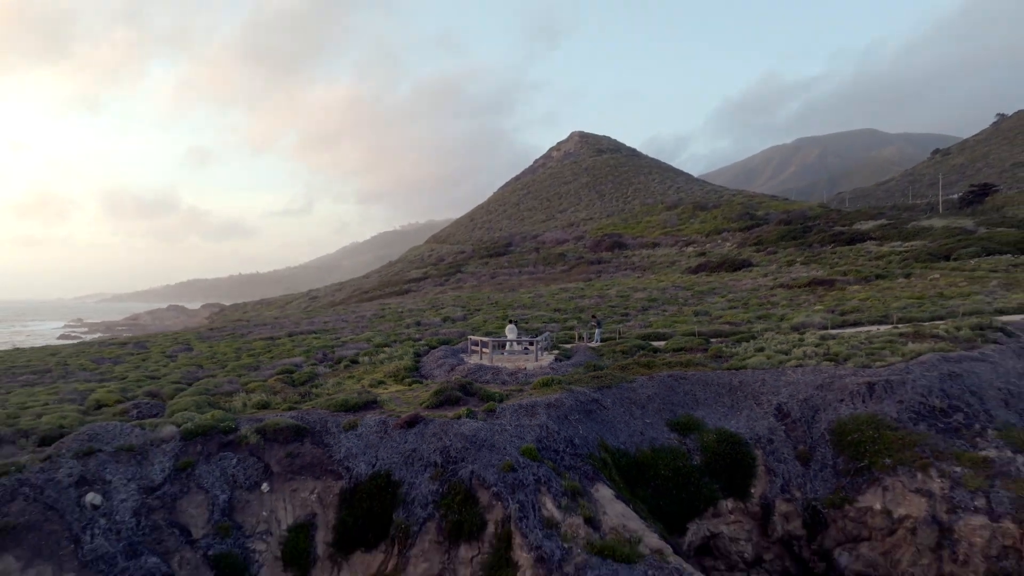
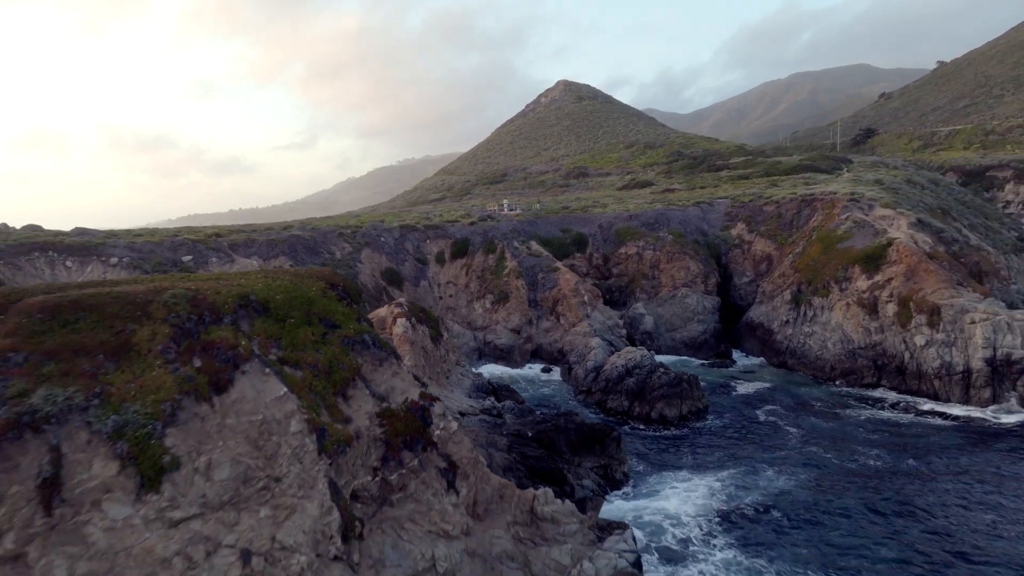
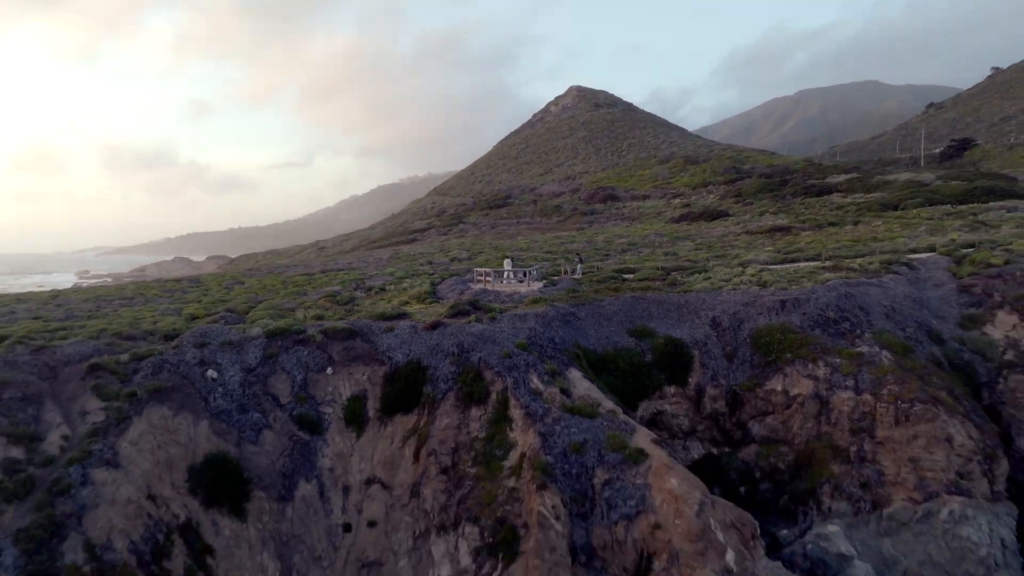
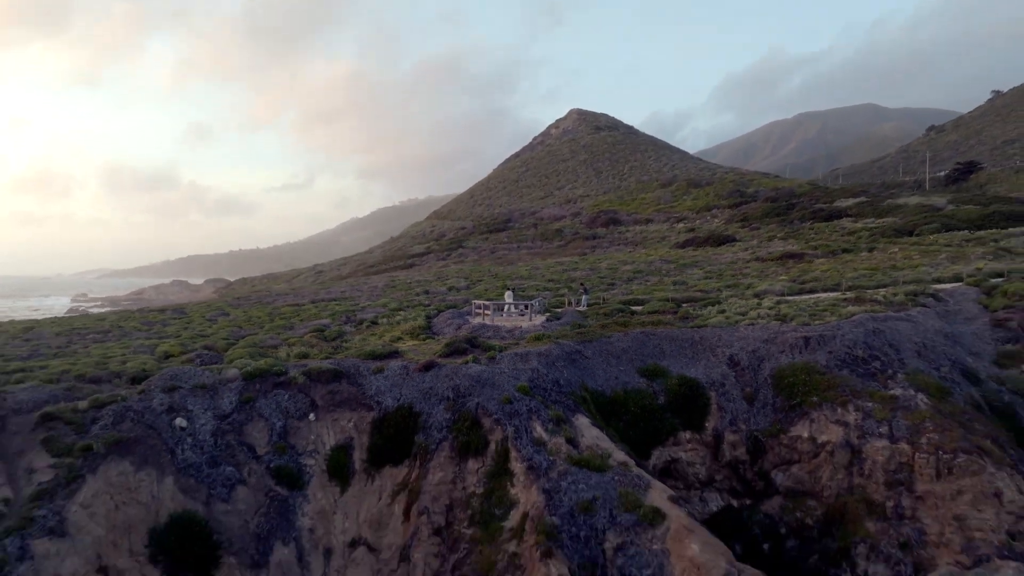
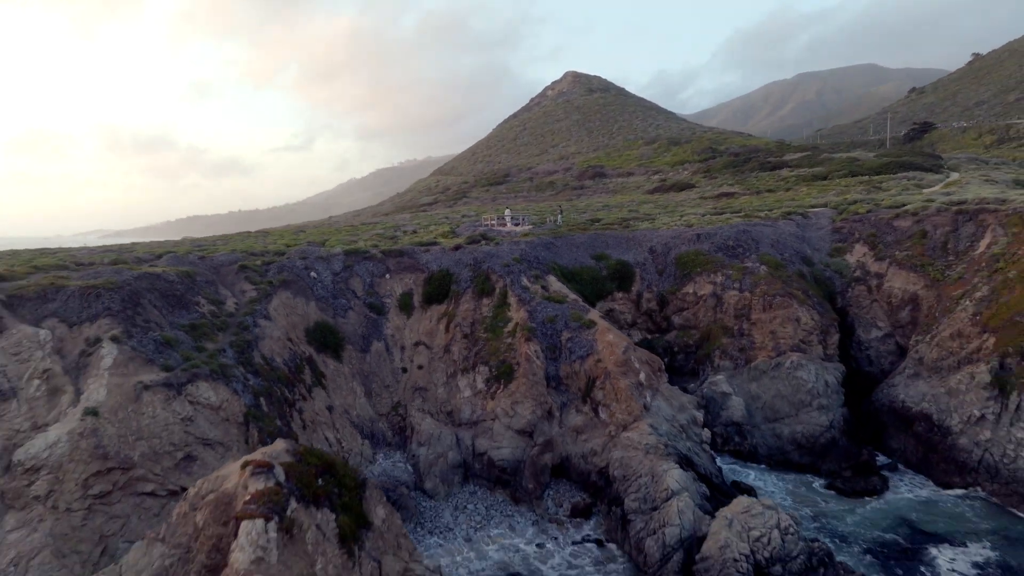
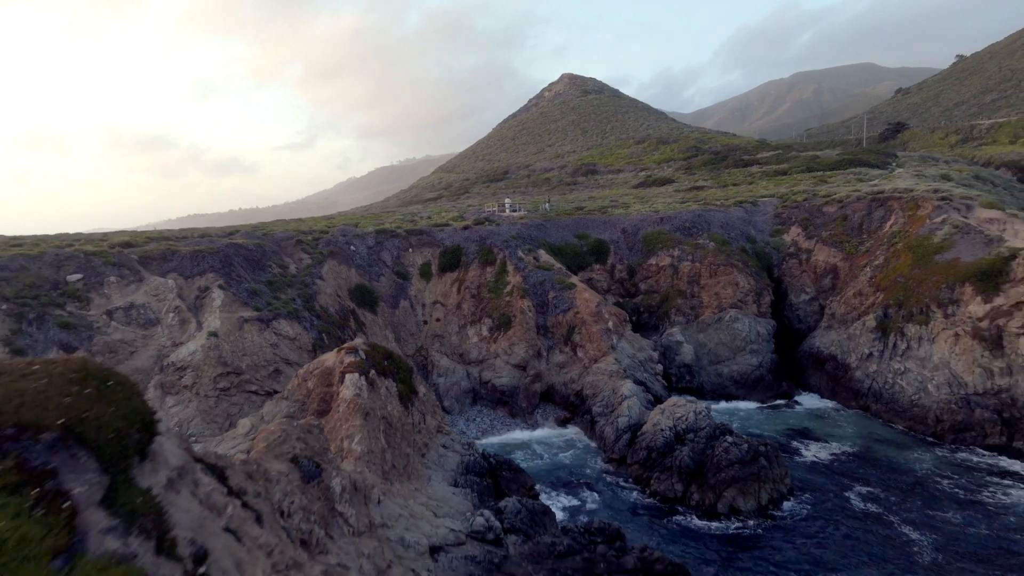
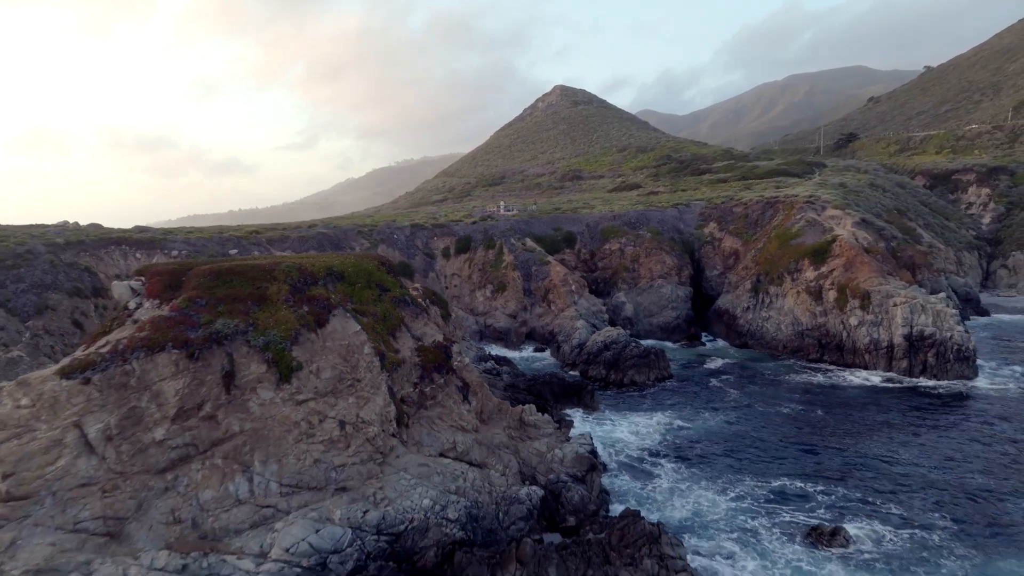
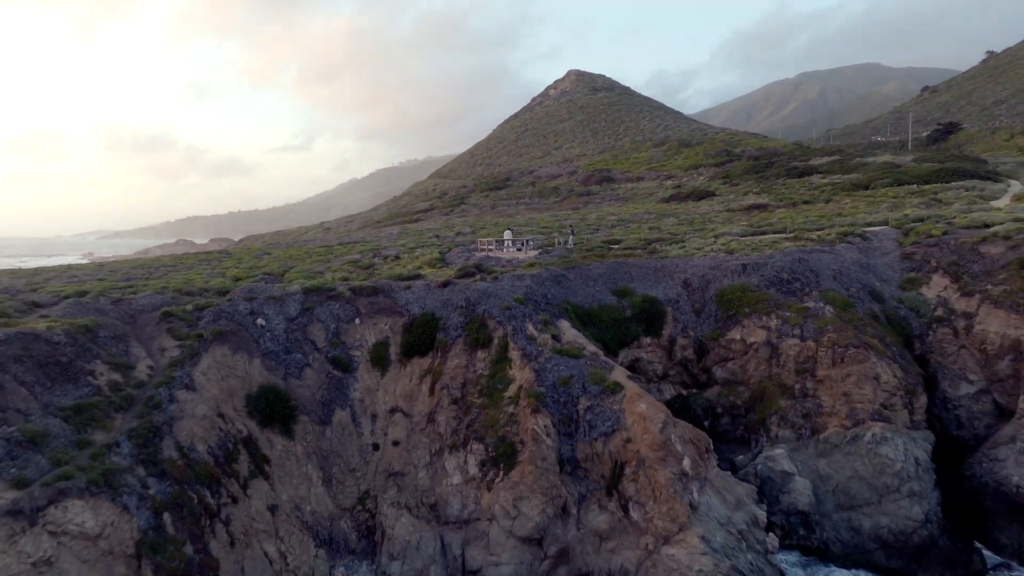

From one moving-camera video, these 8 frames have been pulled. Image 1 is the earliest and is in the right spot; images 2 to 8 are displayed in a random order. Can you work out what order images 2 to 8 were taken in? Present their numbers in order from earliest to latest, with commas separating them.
4, 3, 8, 5, 6, 2, 7
